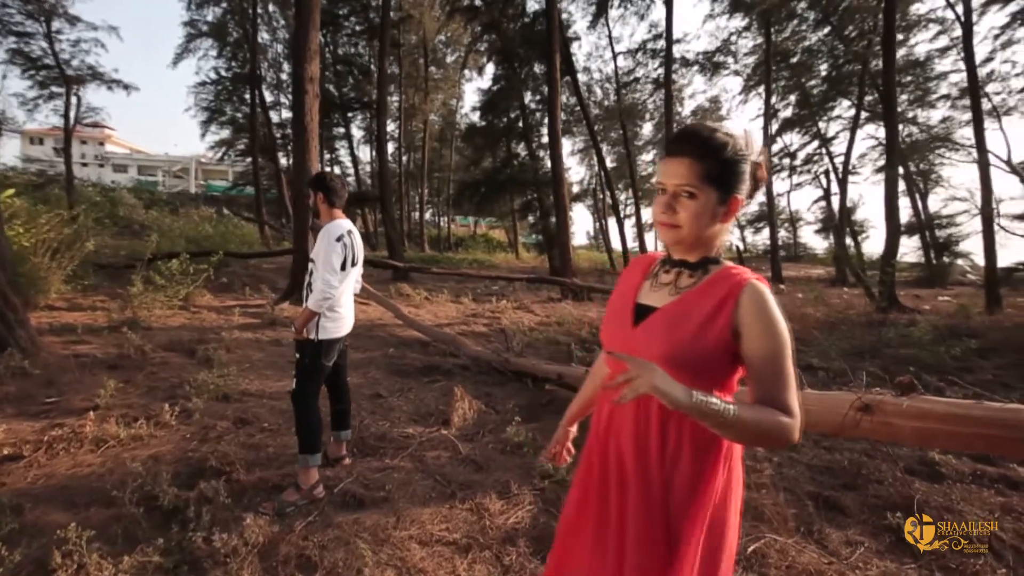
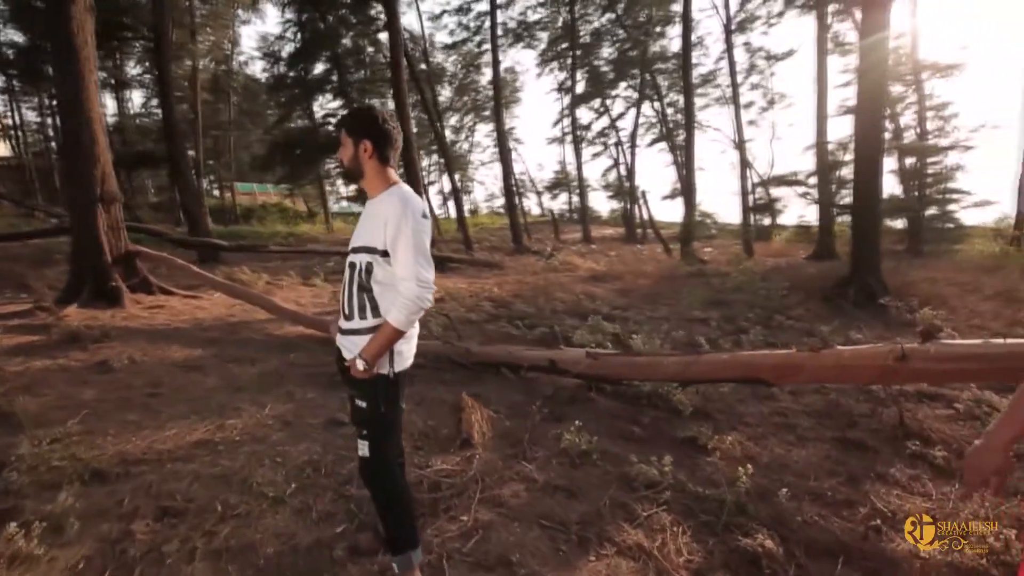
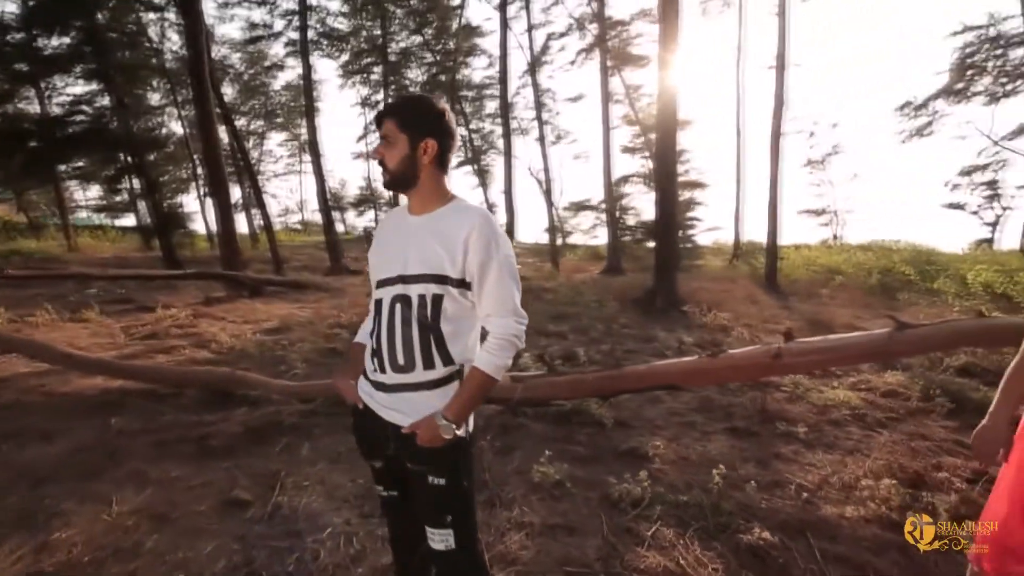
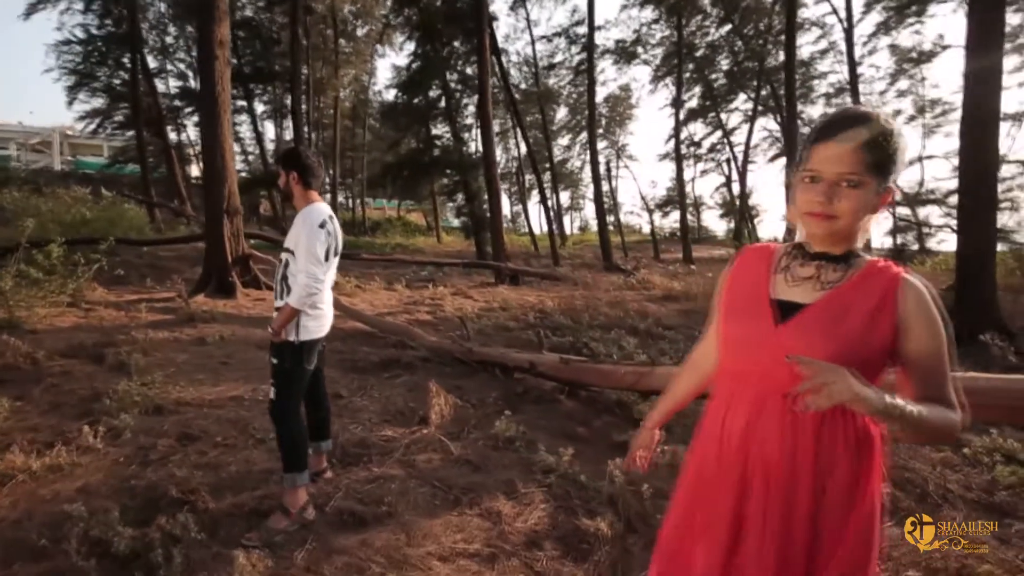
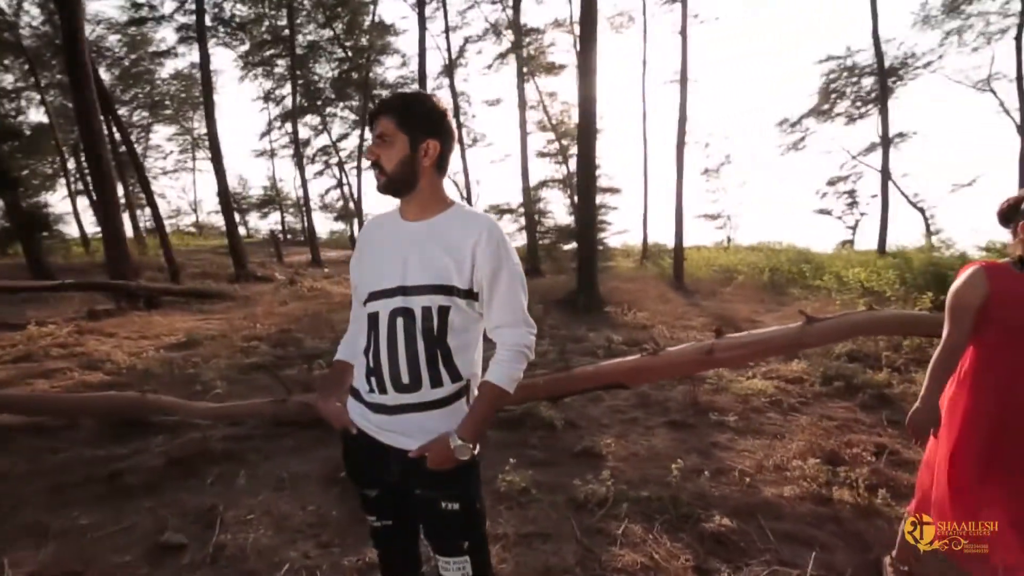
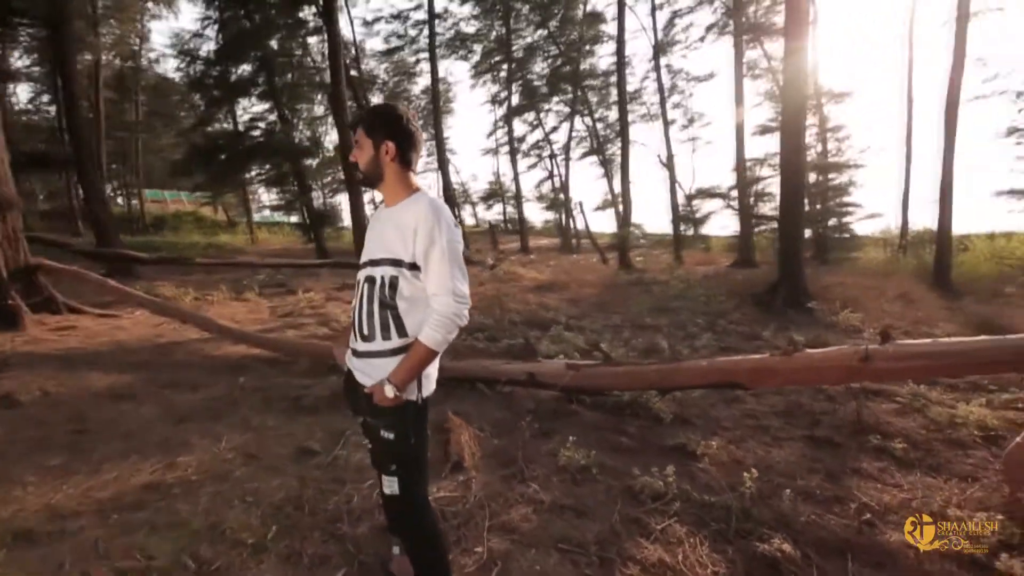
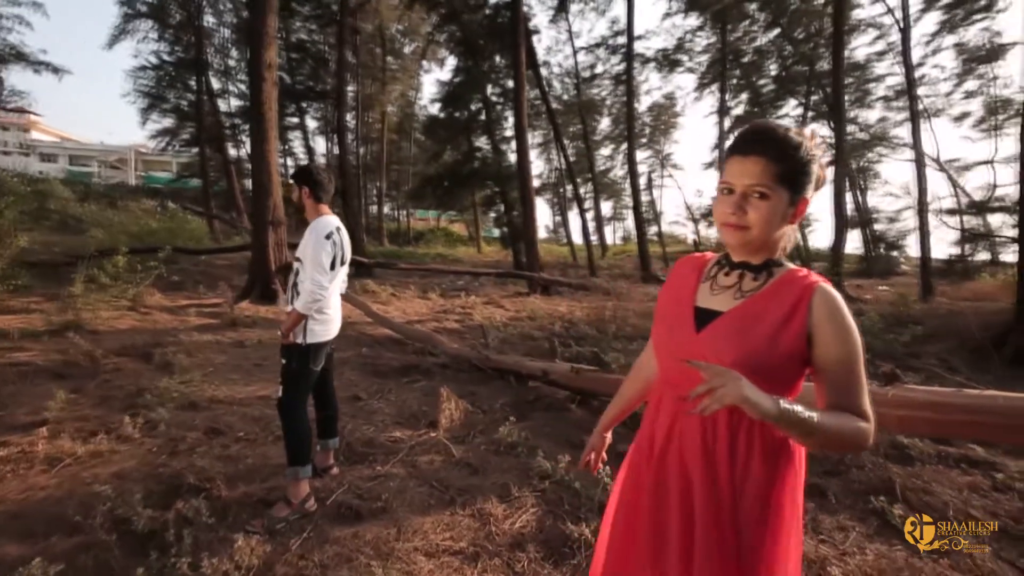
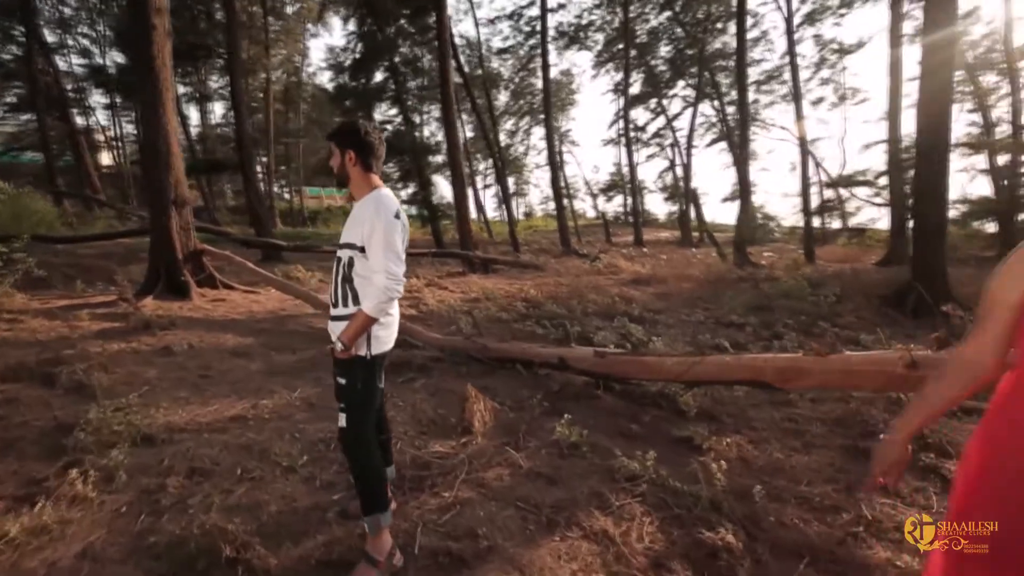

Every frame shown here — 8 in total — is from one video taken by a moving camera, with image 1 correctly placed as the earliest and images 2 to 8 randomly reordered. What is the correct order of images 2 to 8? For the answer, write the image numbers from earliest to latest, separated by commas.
7, 4, 8, 2, 6, 3, 5
